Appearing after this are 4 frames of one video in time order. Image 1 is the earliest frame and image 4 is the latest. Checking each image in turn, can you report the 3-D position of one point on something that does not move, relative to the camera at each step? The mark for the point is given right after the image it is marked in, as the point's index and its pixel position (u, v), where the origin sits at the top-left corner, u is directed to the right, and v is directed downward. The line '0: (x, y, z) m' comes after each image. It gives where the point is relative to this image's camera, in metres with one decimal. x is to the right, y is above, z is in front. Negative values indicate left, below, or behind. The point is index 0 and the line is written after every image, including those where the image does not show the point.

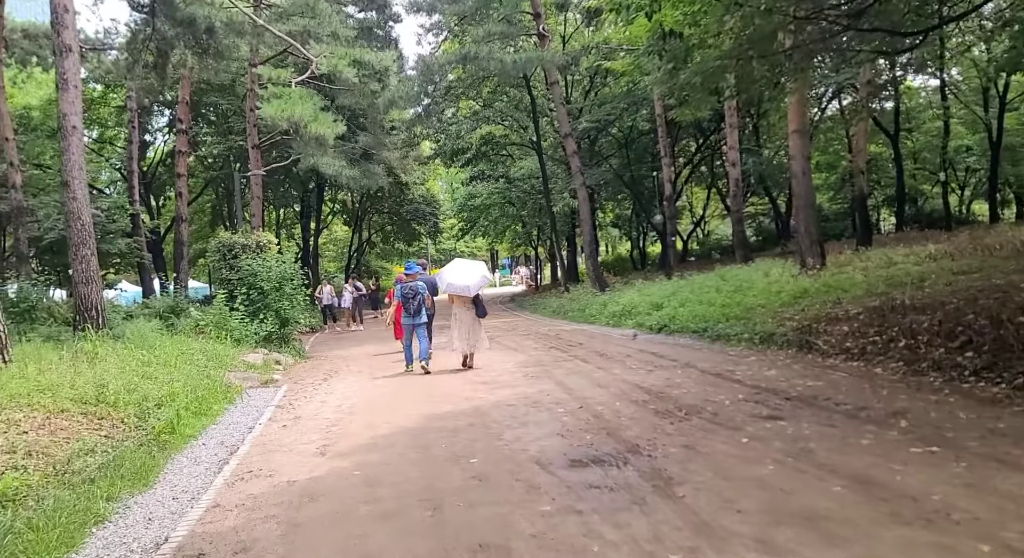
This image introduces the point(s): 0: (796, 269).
0: (+7.3, +0.2, +19.5) m
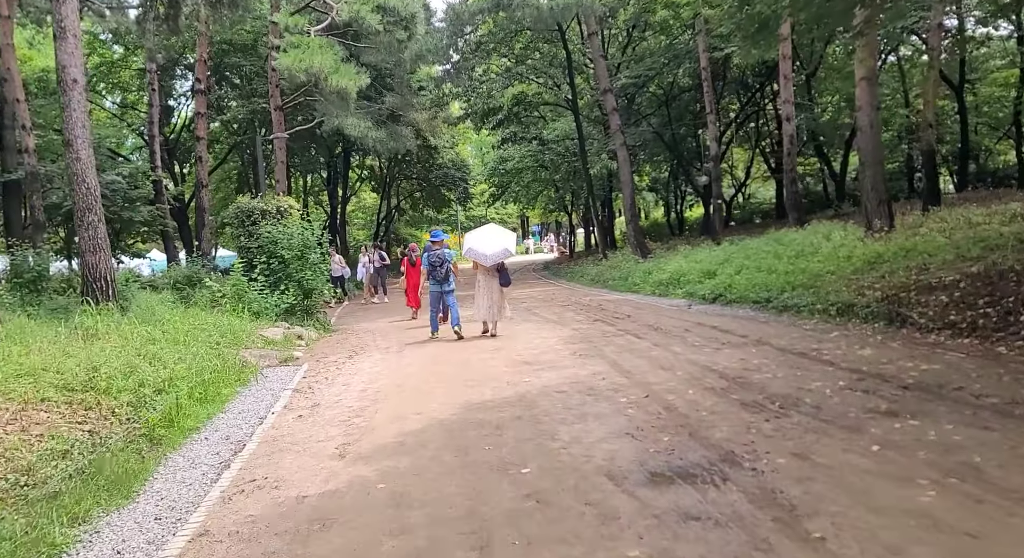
0: (+8.2, +1.1, +17.9) m
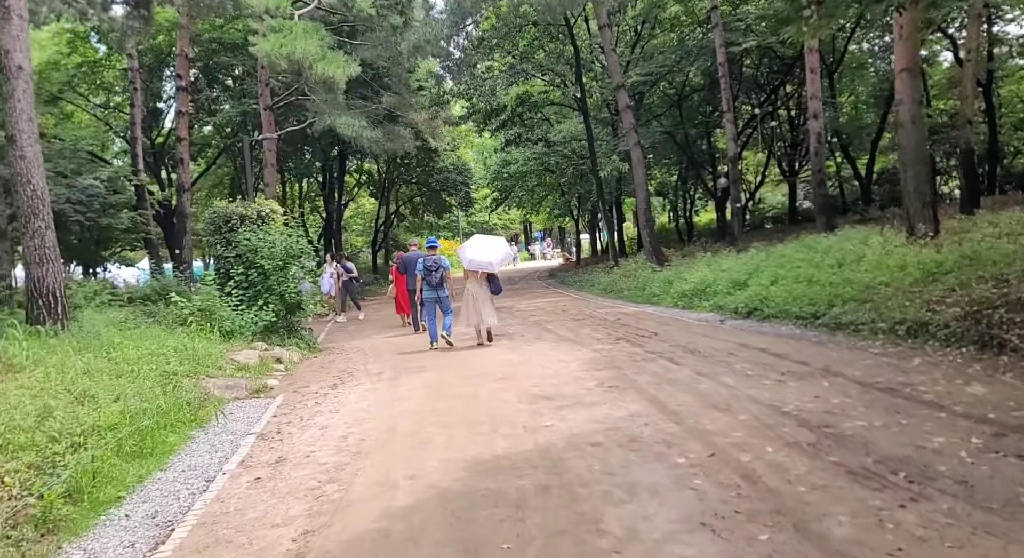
0: (+8.4, +0.9, +16.3) m
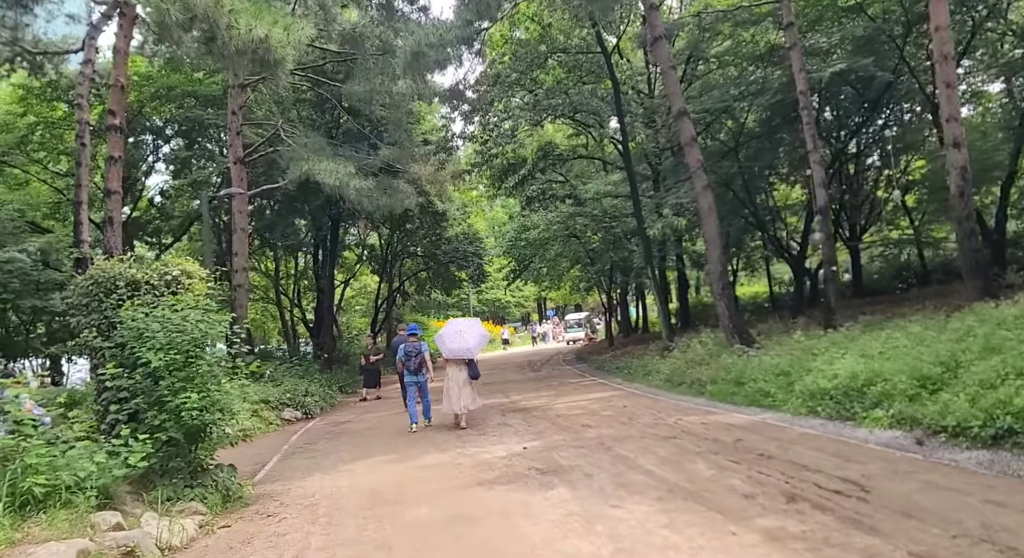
0: (+9.0, -0.4, +10.8) m
